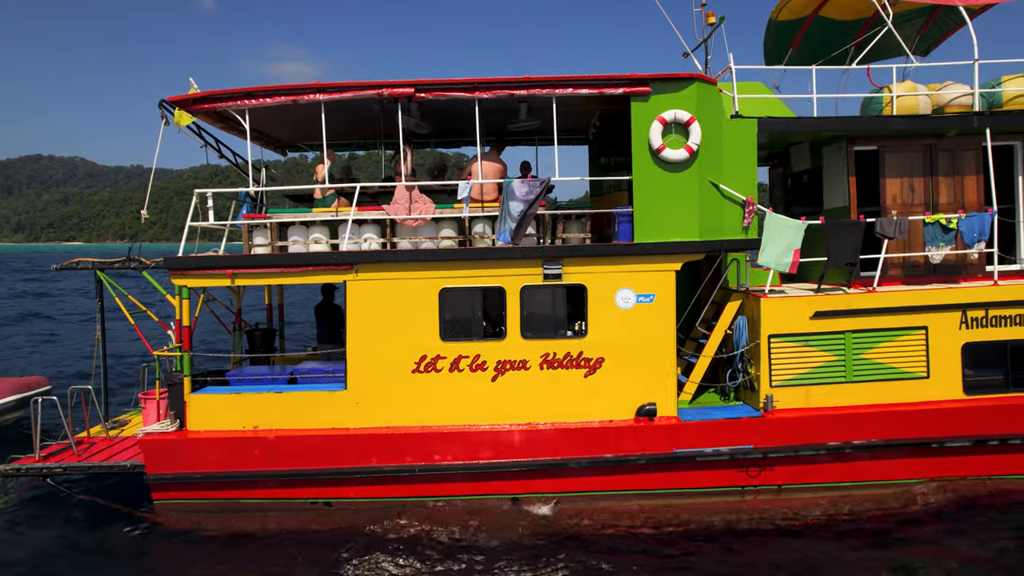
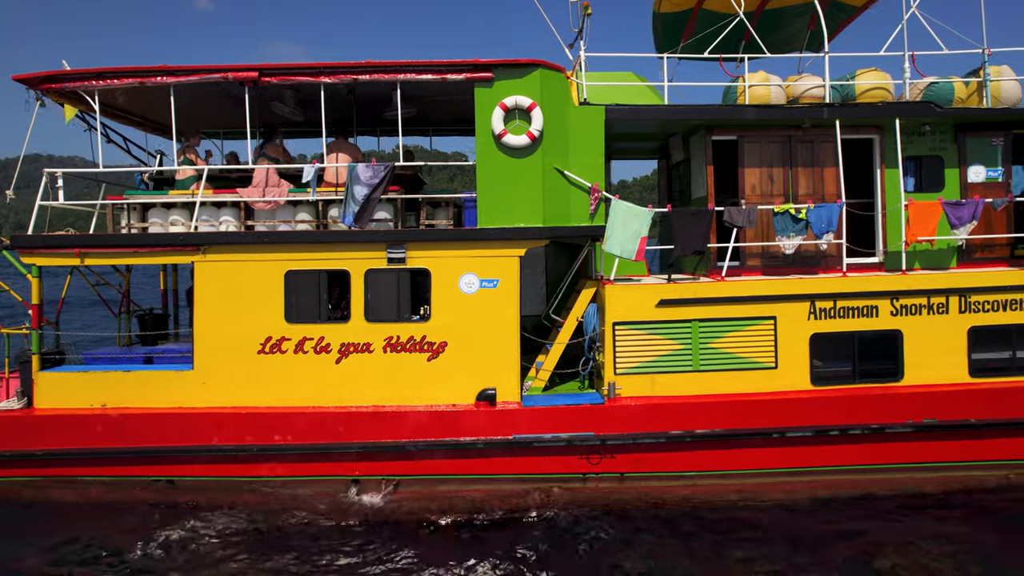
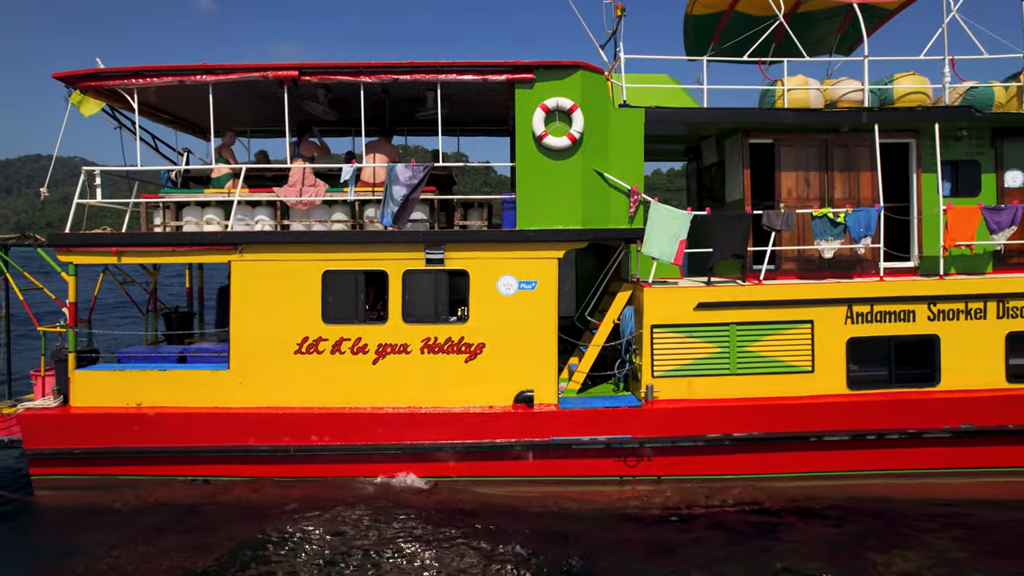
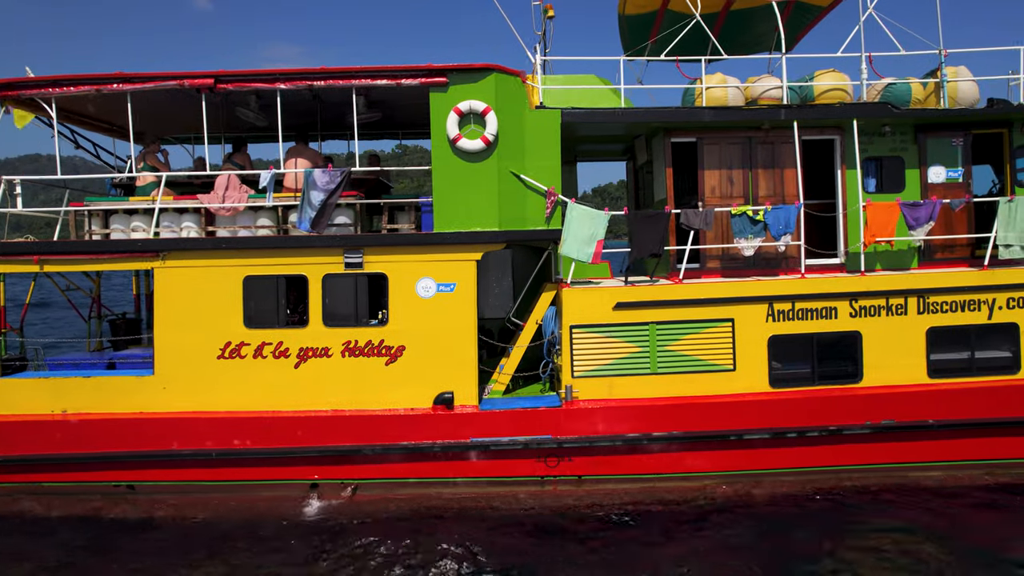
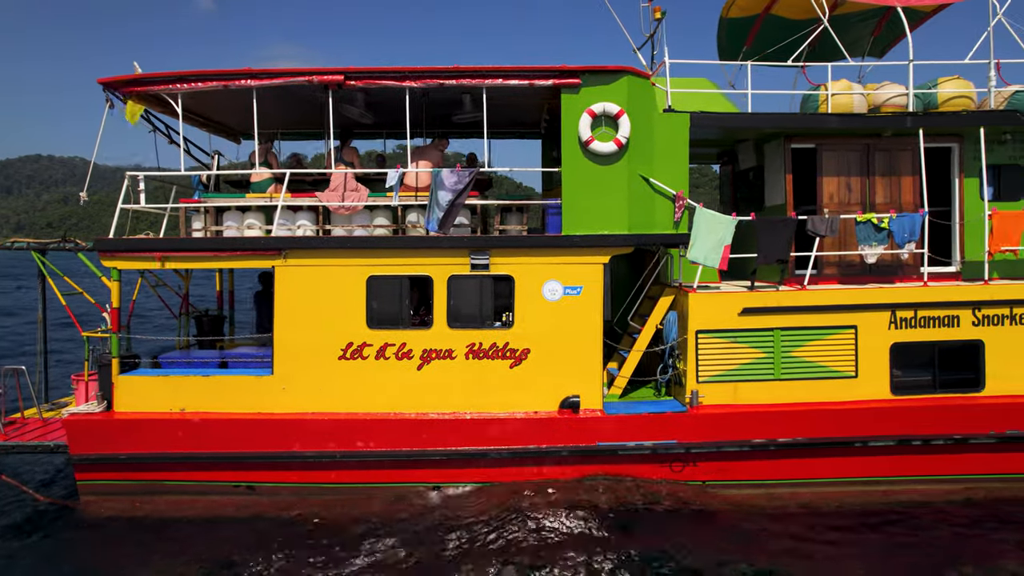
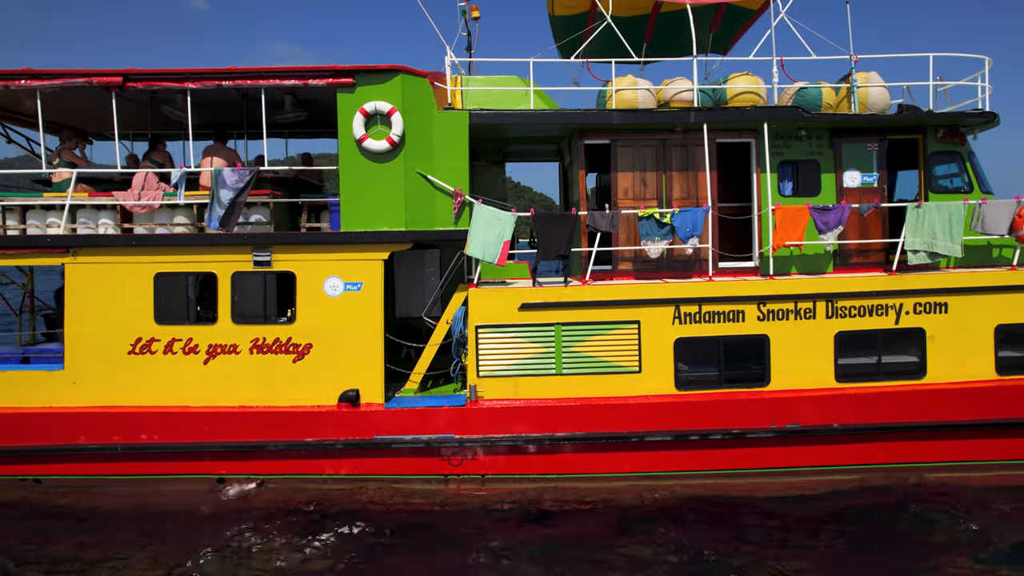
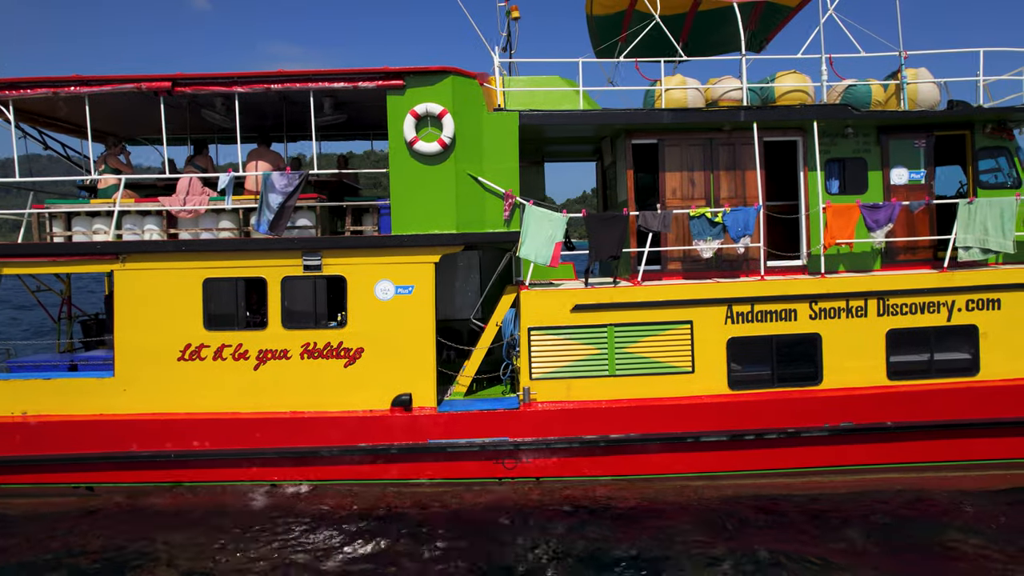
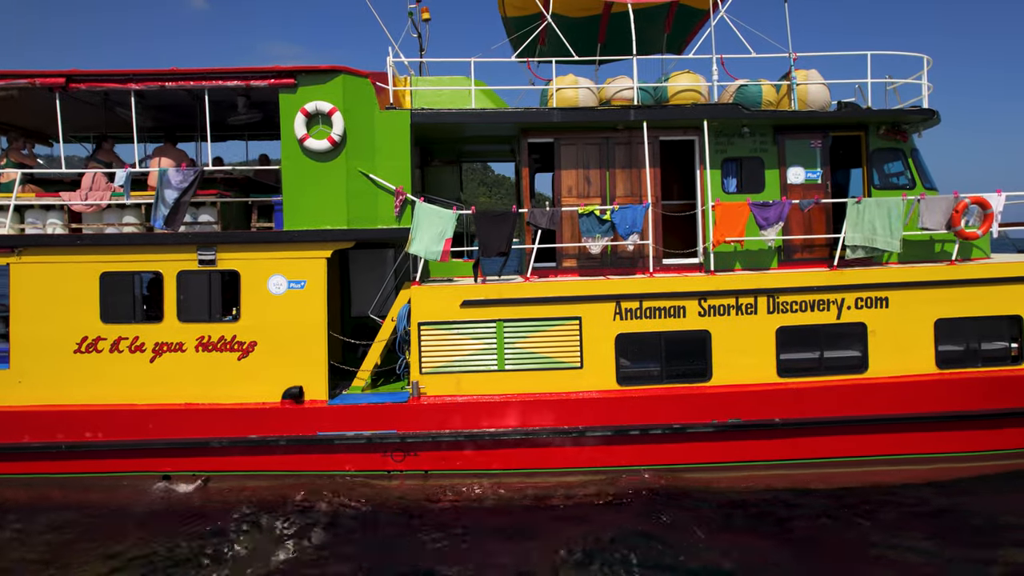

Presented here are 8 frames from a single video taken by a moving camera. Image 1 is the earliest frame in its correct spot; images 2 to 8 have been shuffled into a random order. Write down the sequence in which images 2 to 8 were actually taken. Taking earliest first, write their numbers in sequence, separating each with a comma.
5, 3, 2, 4, 7, 6, 8
